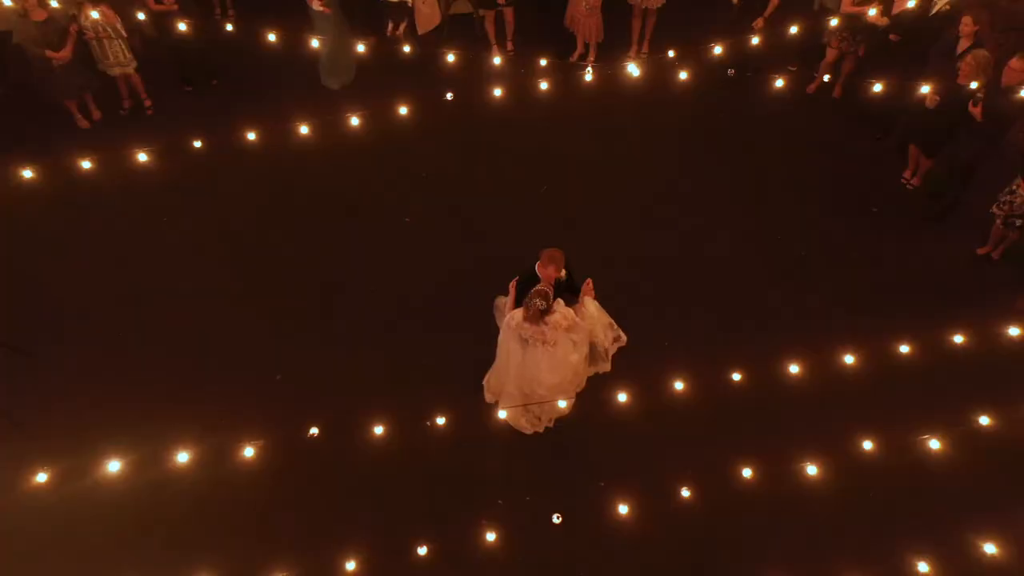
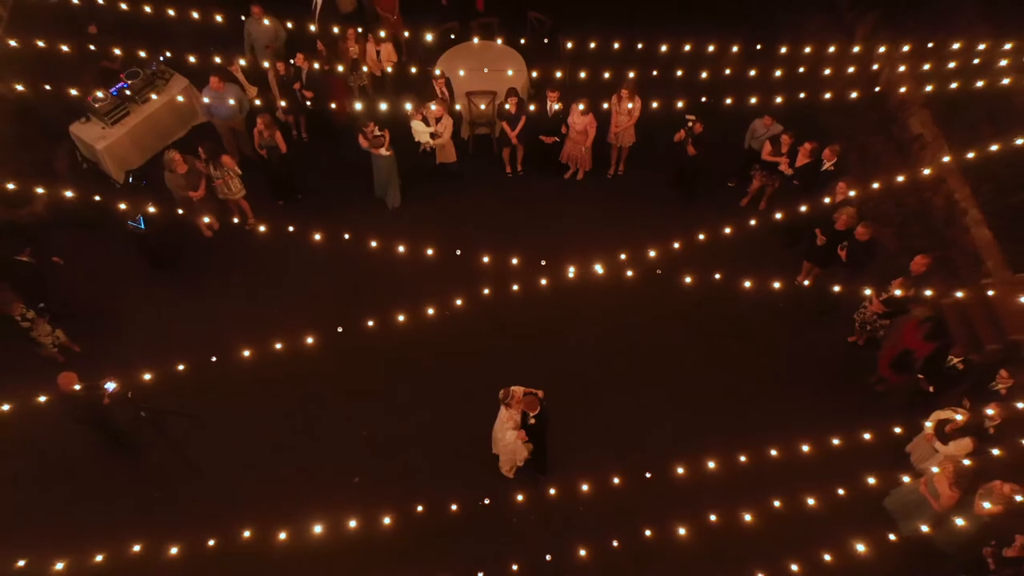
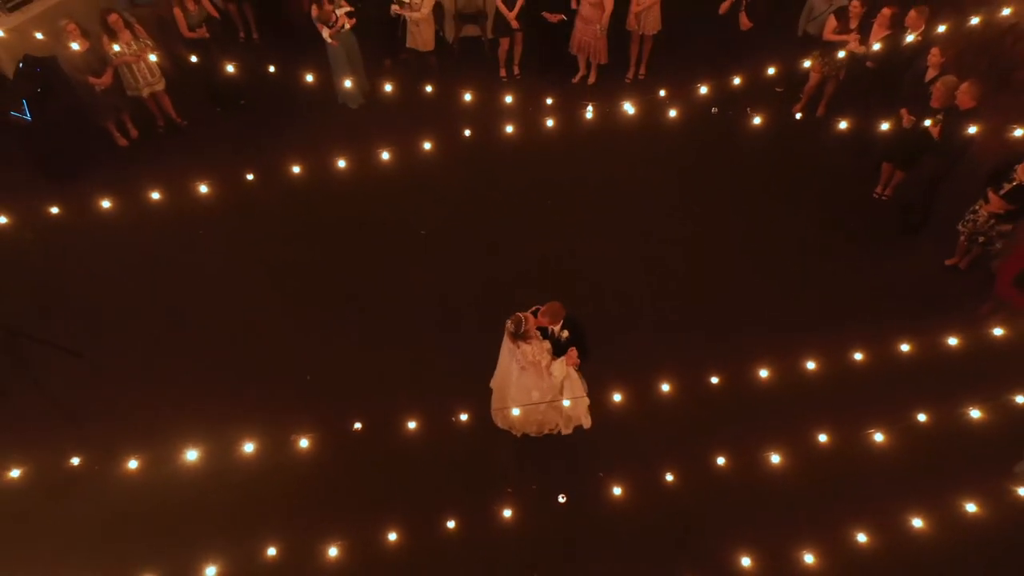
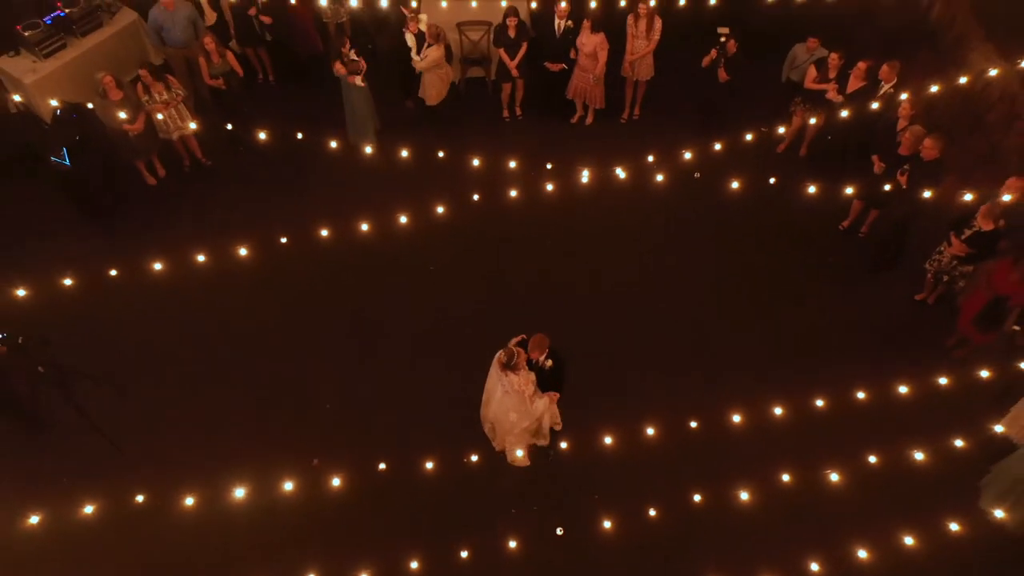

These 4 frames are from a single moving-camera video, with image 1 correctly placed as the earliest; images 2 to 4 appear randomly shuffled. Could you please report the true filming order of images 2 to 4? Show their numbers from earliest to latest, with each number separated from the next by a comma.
3, 4, 2
